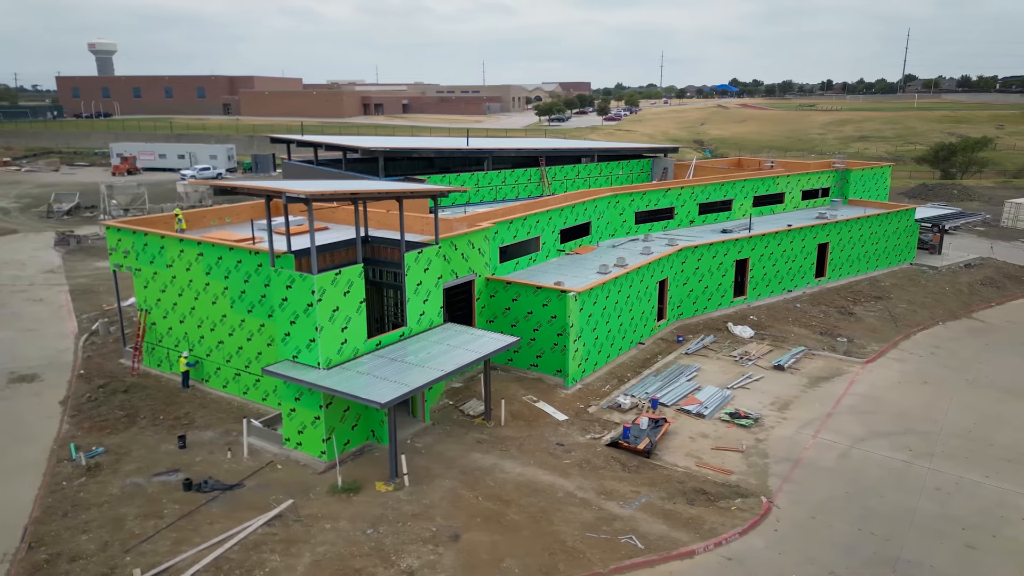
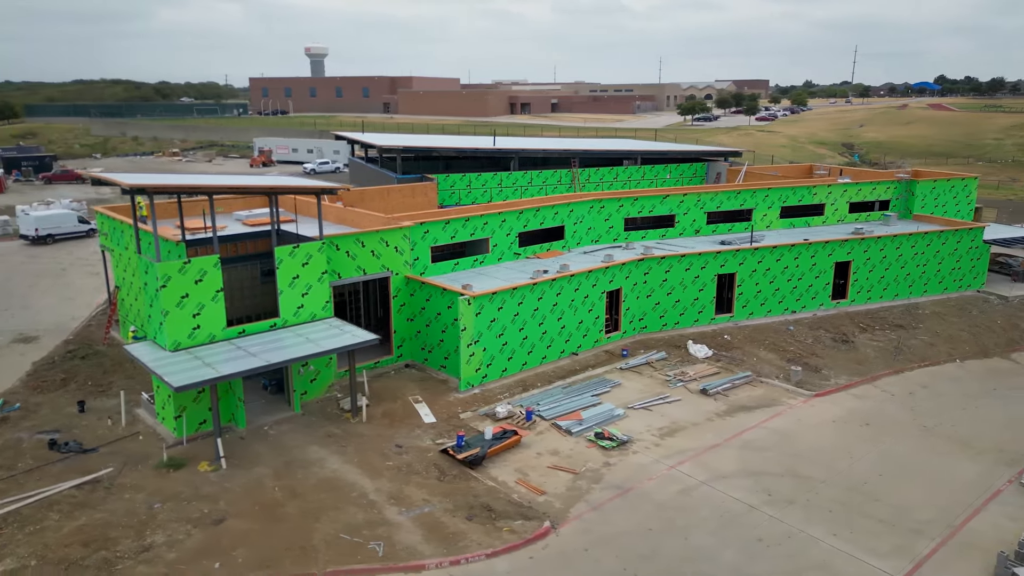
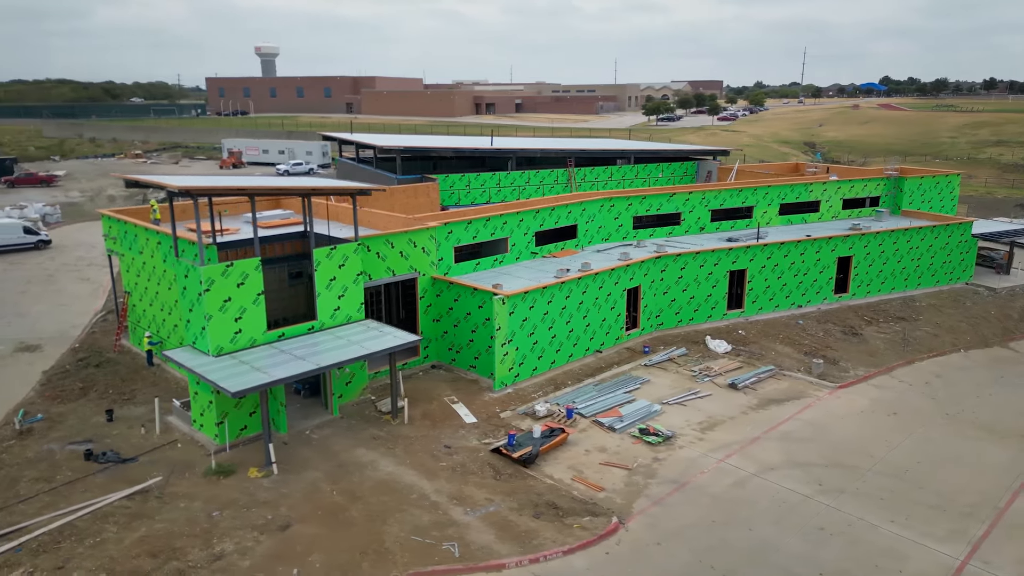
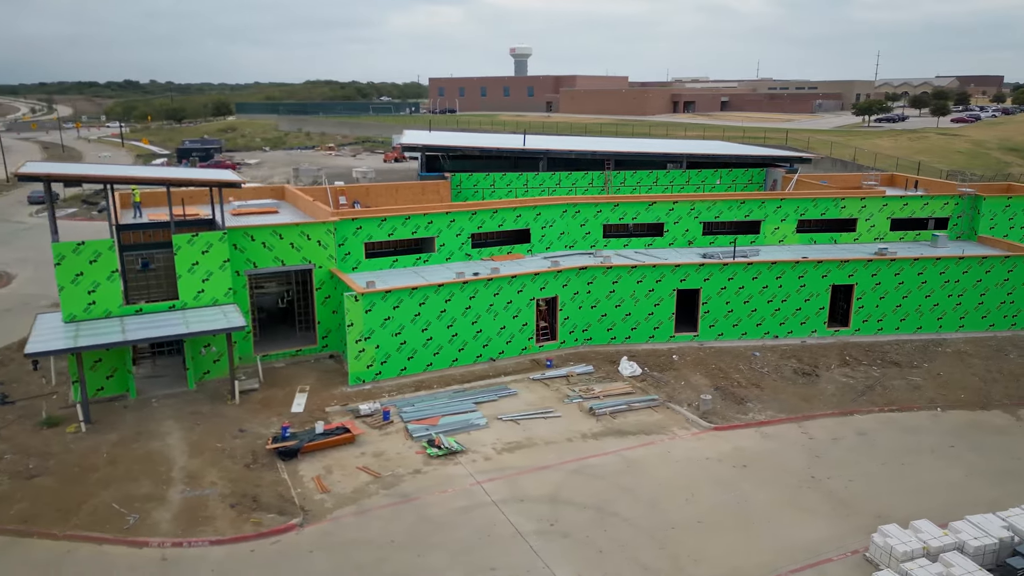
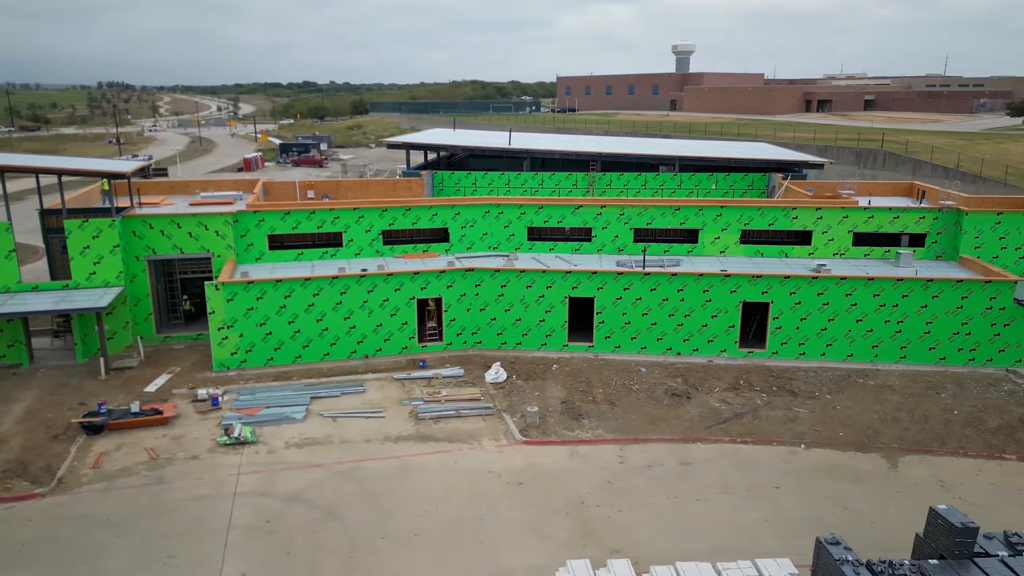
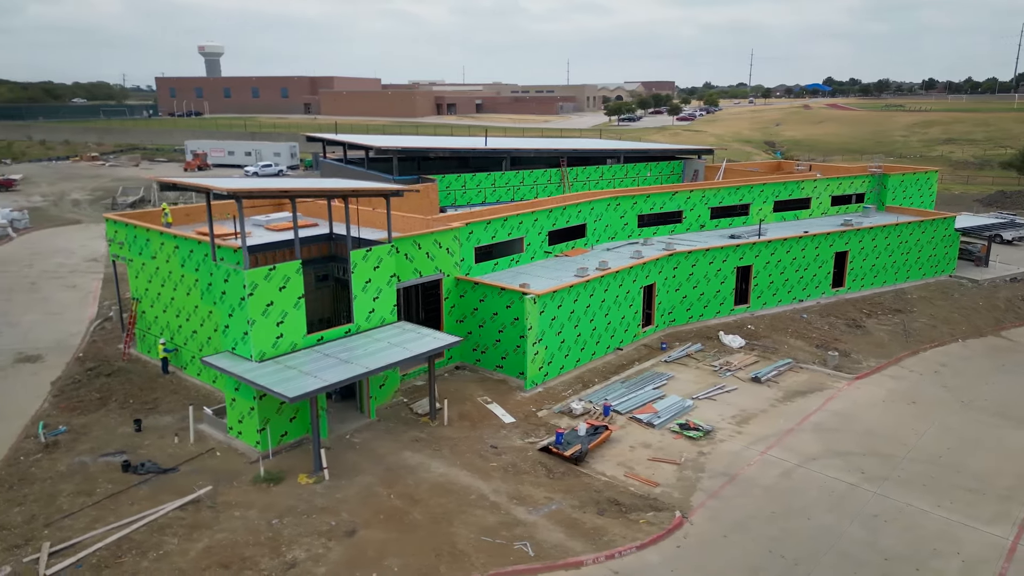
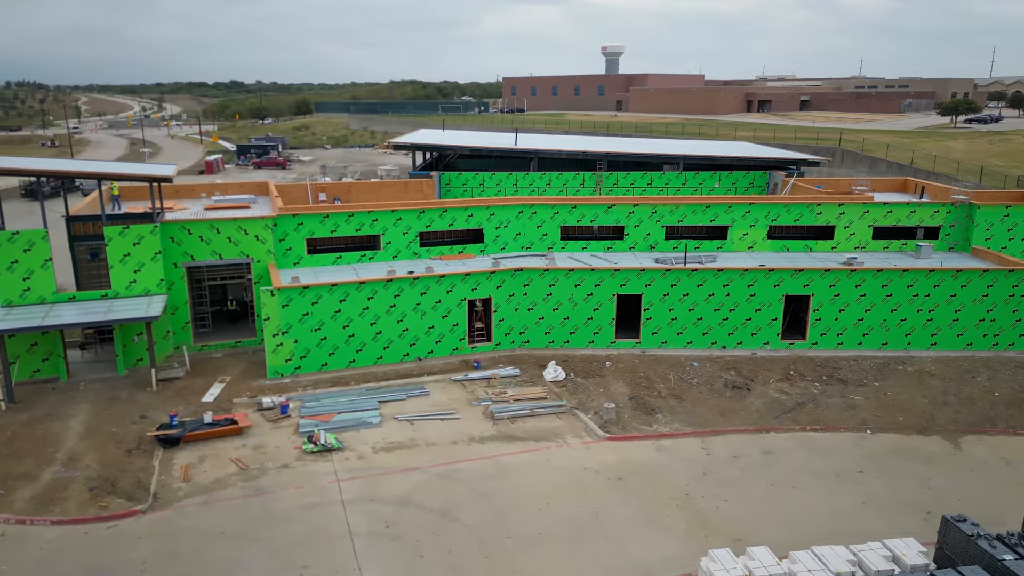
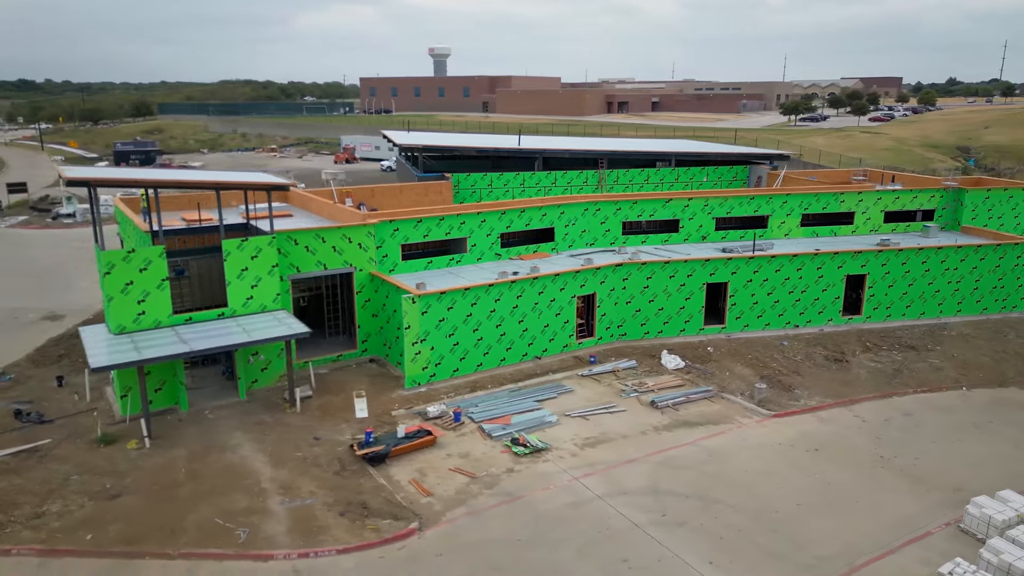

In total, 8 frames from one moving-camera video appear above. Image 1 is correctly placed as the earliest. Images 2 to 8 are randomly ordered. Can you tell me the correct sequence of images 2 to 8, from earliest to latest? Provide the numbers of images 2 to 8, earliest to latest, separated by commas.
6, 3, 2, 8, 4, 7, 5
